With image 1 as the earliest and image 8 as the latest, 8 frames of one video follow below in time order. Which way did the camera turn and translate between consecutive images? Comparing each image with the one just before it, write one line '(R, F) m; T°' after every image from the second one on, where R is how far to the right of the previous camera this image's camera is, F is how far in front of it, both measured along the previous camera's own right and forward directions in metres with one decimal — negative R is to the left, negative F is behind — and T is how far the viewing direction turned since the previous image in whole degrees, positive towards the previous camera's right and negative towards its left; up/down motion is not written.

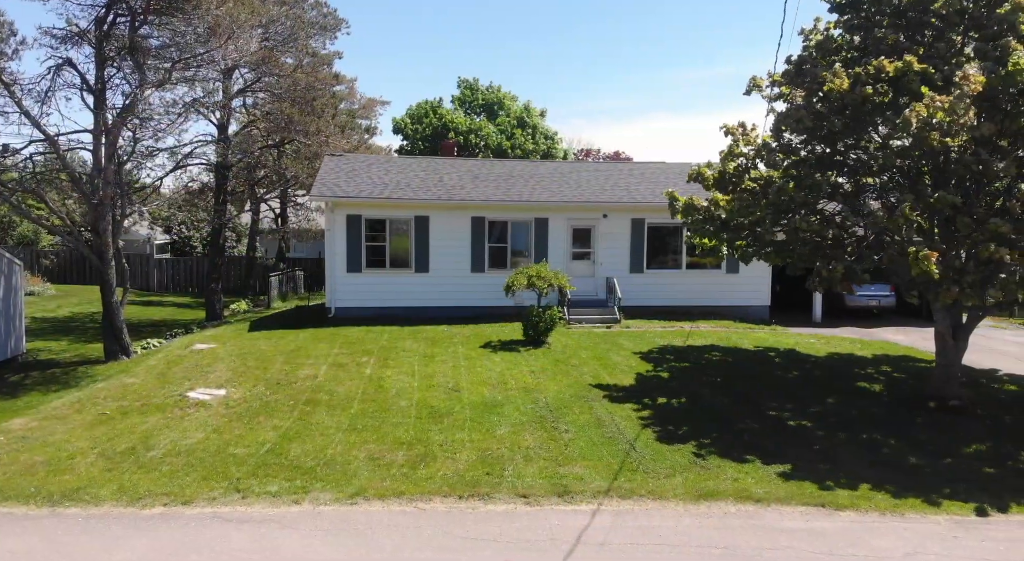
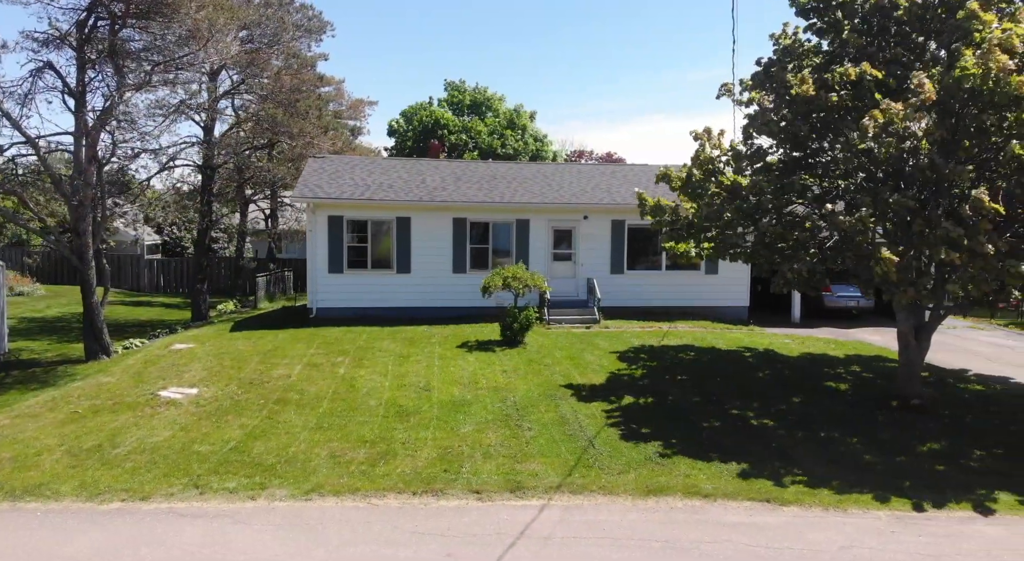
(+0.4, -0.1) m; 0°
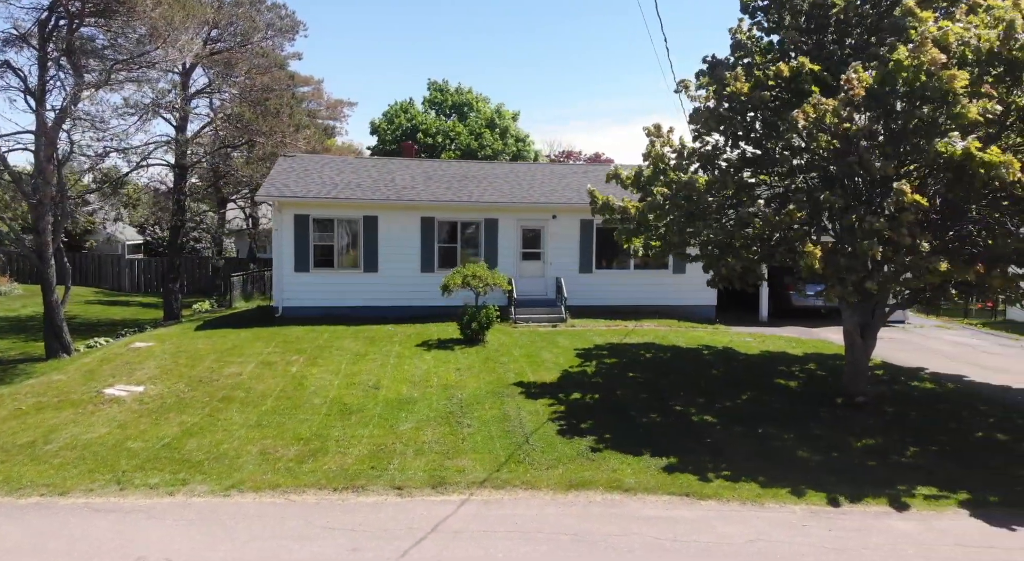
(+0.7, 0.0) m; 0°
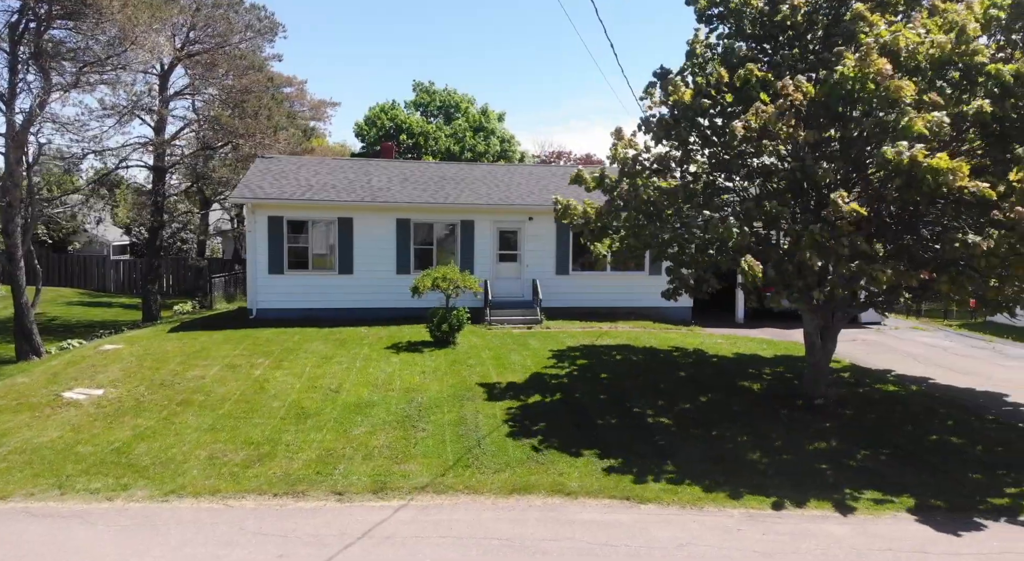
(+0.5, 0.0) m; 0°
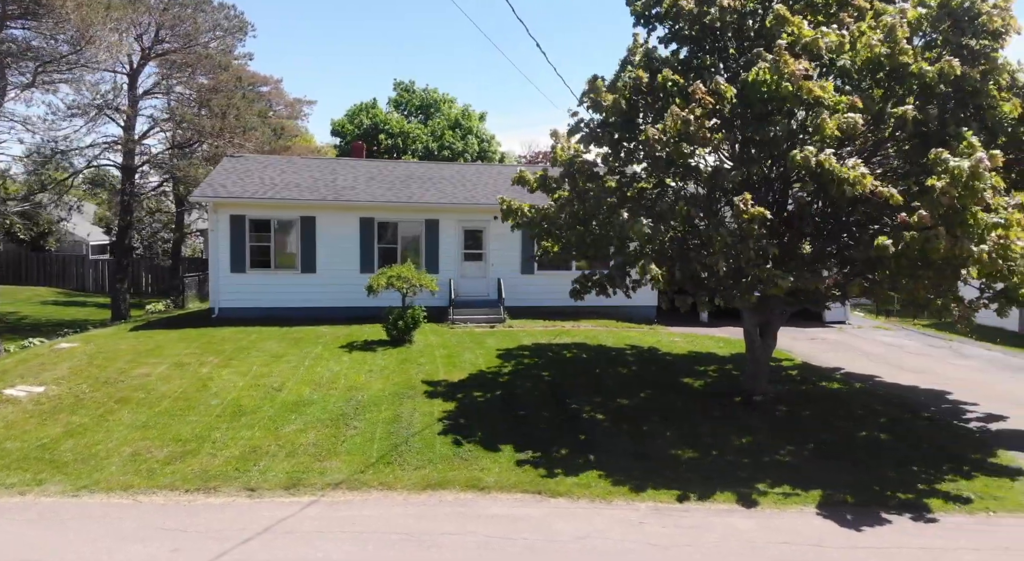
(+0.8, 0.0) m; 0°
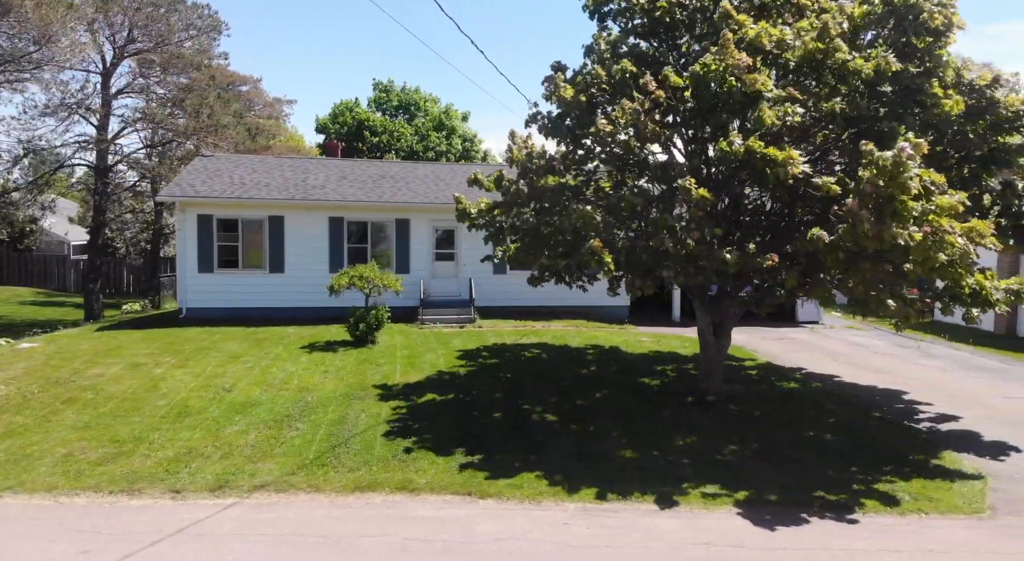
(+0.7, 0.0) m; 0°
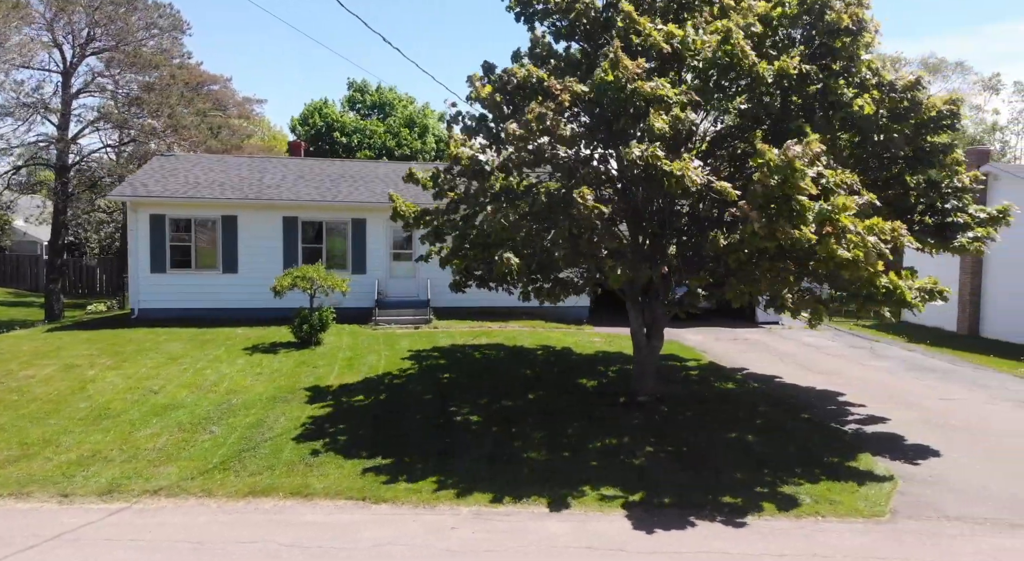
(+1.0, 0.0) m; 0°
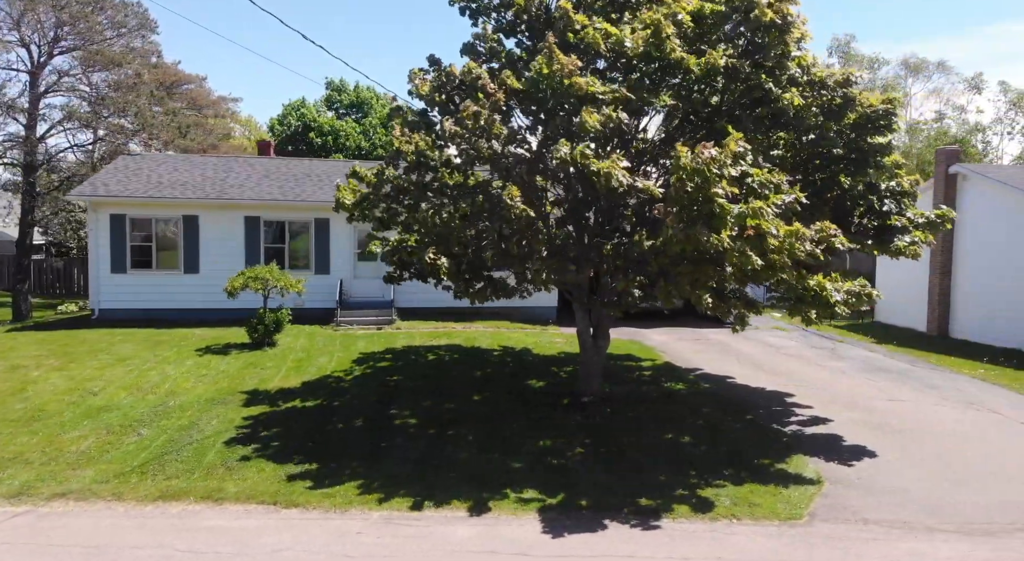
(+0.8, 0.0) m; 0°
